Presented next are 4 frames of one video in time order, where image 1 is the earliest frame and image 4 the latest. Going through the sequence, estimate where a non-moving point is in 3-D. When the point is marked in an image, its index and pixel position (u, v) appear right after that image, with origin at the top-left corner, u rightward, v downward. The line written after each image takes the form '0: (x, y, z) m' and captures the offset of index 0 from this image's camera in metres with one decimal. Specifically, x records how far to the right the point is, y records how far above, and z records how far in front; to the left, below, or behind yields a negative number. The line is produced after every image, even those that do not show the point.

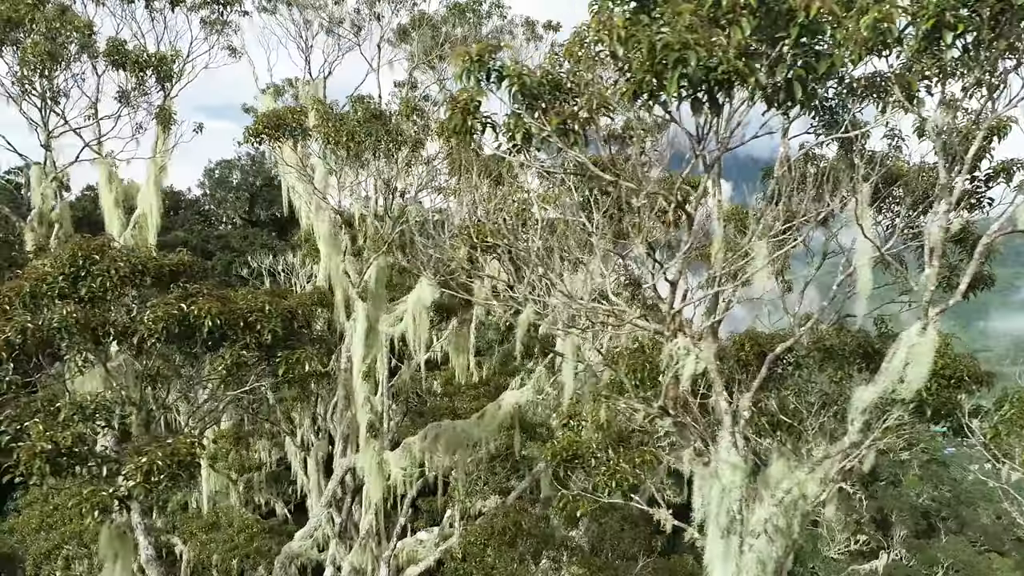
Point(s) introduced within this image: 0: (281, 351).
0: (-1.9, -0.5, +3.8) m
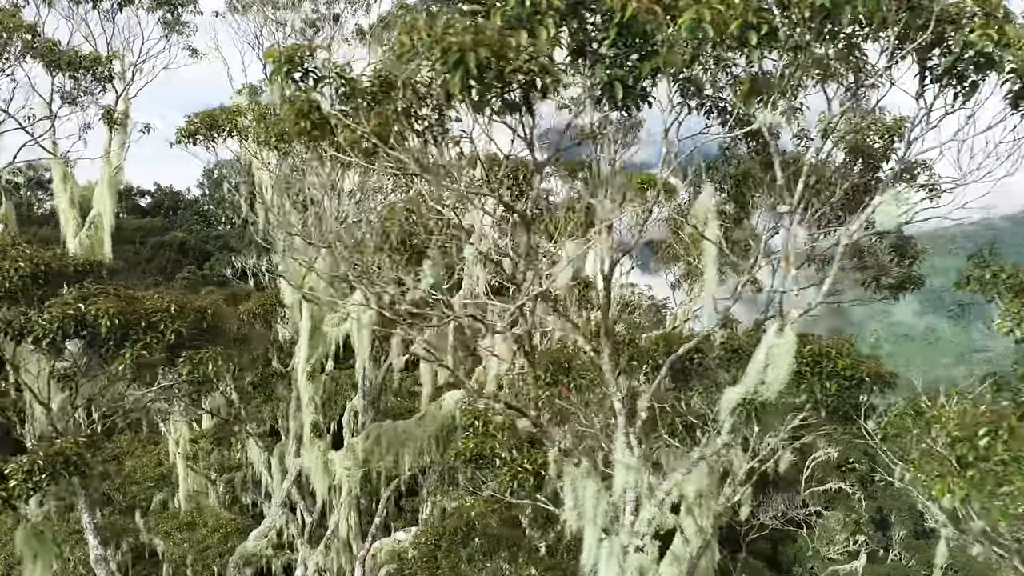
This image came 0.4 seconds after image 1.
0: (-2.6, -0.5, +3.8) m
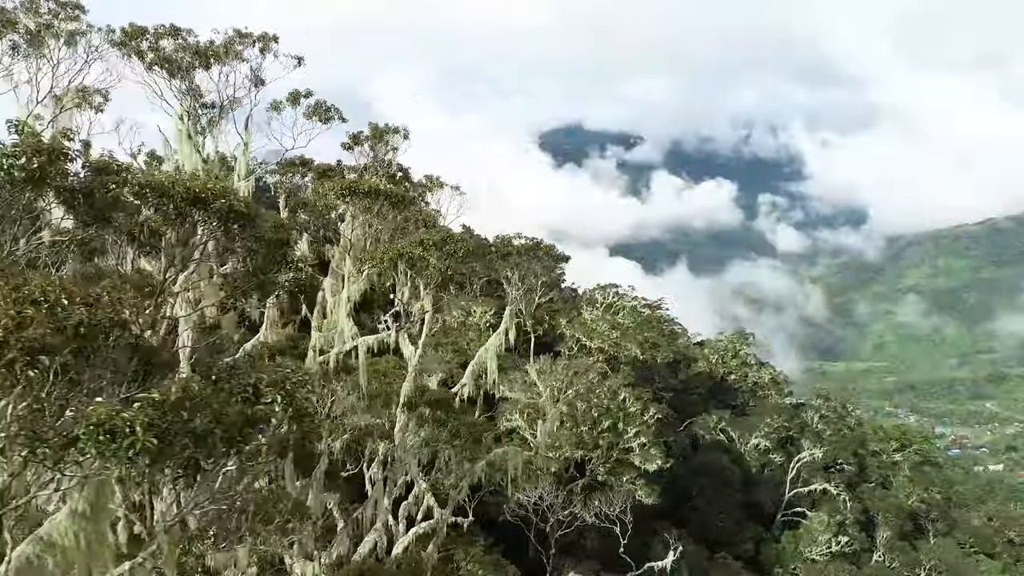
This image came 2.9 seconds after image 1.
0: (-4.3, -3.6, +9.7) m
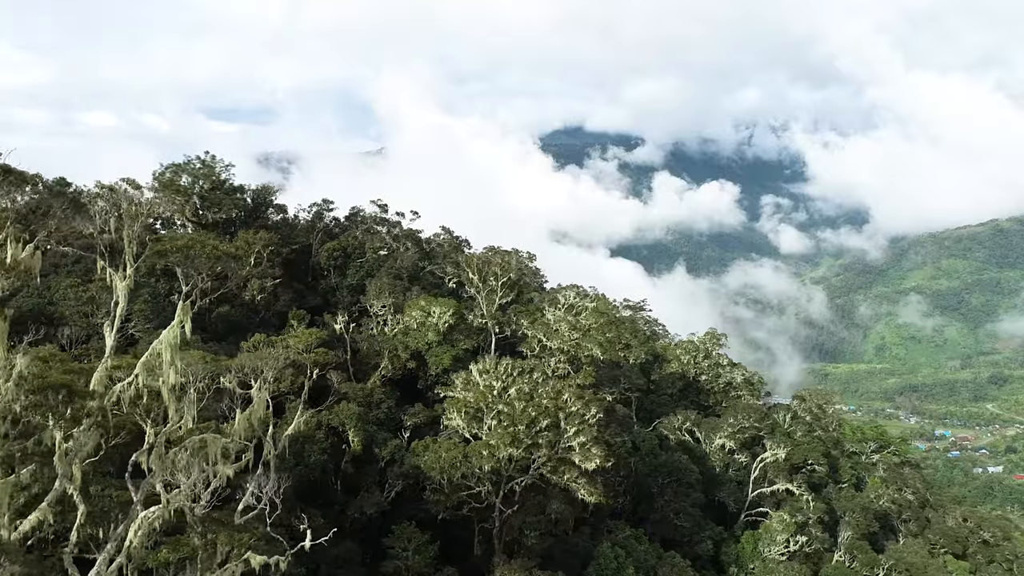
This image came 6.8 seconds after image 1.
0: (-16.2, -3.4, +10.7) m
